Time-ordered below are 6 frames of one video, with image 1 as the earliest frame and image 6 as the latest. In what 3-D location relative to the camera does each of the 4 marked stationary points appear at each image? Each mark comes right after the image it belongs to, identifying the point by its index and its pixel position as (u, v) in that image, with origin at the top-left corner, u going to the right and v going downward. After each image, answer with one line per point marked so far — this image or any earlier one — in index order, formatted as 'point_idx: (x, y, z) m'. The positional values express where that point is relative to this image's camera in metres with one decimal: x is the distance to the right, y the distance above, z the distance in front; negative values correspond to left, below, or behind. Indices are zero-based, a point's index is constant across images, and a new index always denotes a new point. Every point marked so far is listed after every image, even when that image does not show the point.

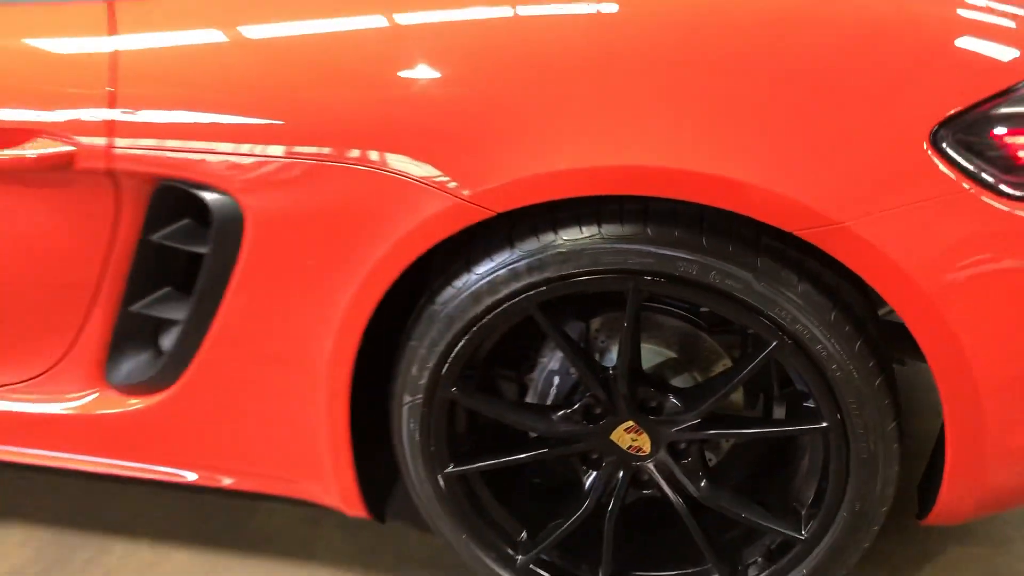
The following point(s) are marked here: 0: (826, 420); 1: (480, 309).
0: (+0.3, -0.1, +1.1) m
1: (0.0, 0.0, +1.1) m
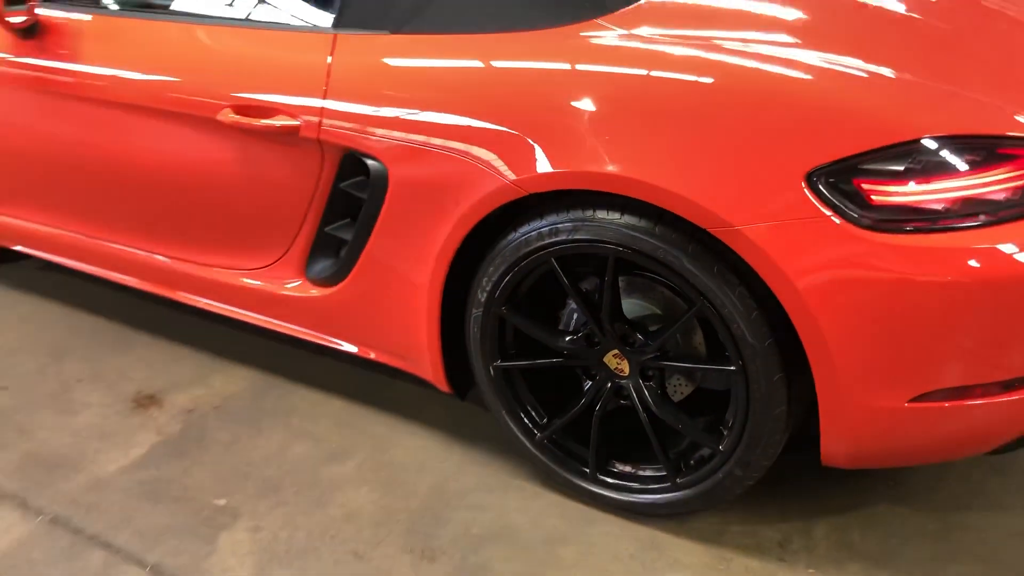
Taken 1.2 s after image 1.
0: (+0.4, -0.1, +1.5) m
1: (0.0, +0.1, +1.6) m
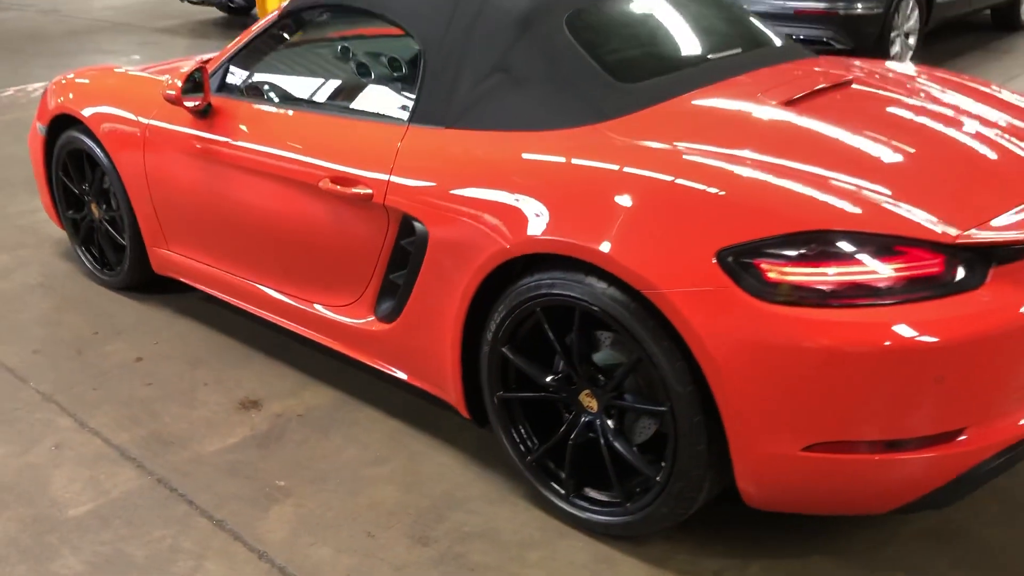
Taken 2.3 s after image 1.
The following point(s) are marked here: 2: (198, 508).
0: (+0.3, -0.2, +1.9) m
1: (0.0, 0.0, +2.0) m
2: (-0.7, -0.5, +2.2) m
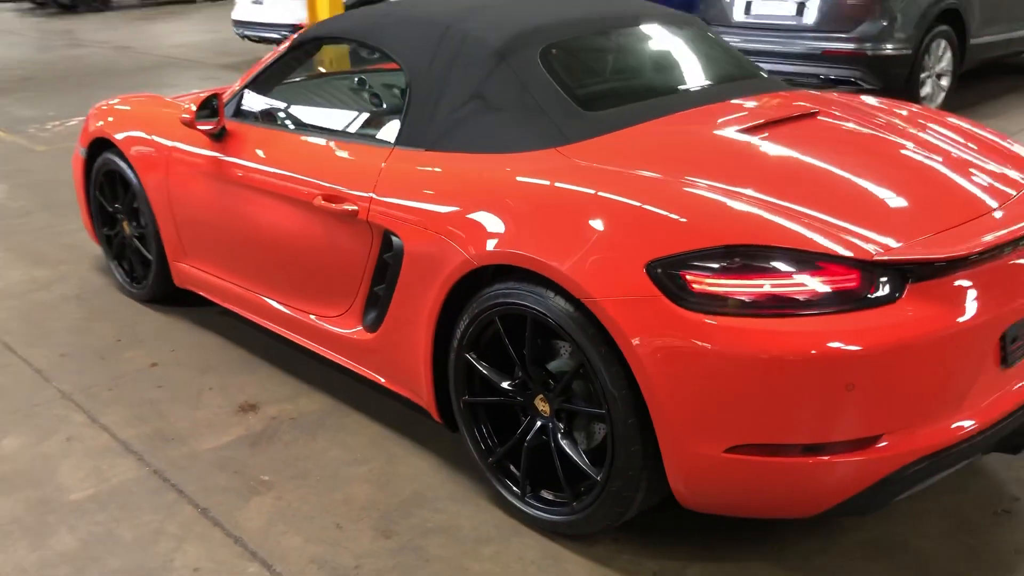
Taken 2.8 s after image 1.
0: (+0.2, -0.3, +2.0) m
1: (-0.1, -0.1, +2.2) m
2: (-0.8, -0.5, +2.4) m
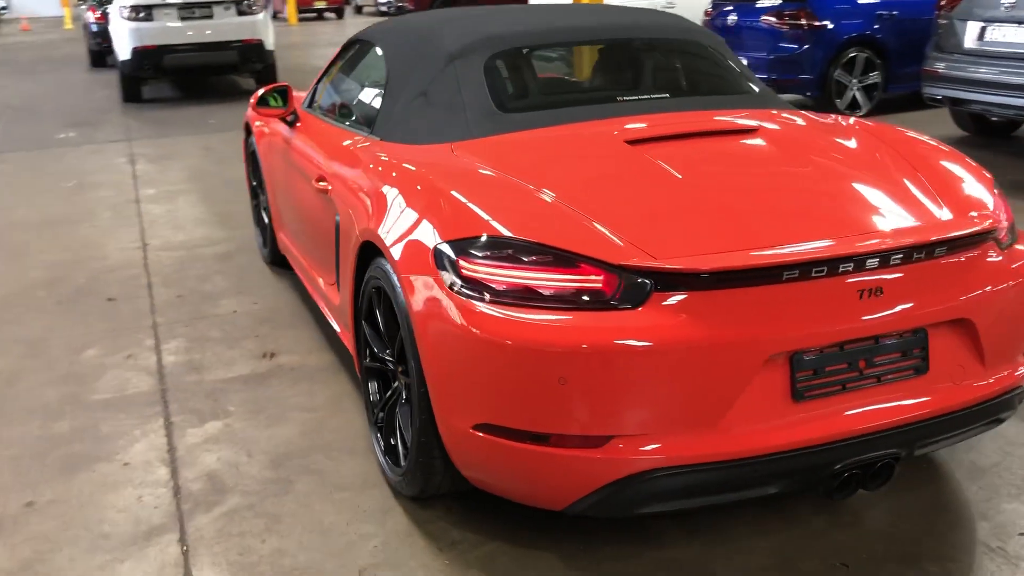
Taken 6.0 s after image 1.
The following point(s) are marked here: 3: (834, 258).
0: (-0.2, -0.2, +2.1) m
1: (-0.4, 0.0, +2.4) m
2: (-1.0, -0.4, +2.9) m
3: (+0.6, +0.1, +1.8) m
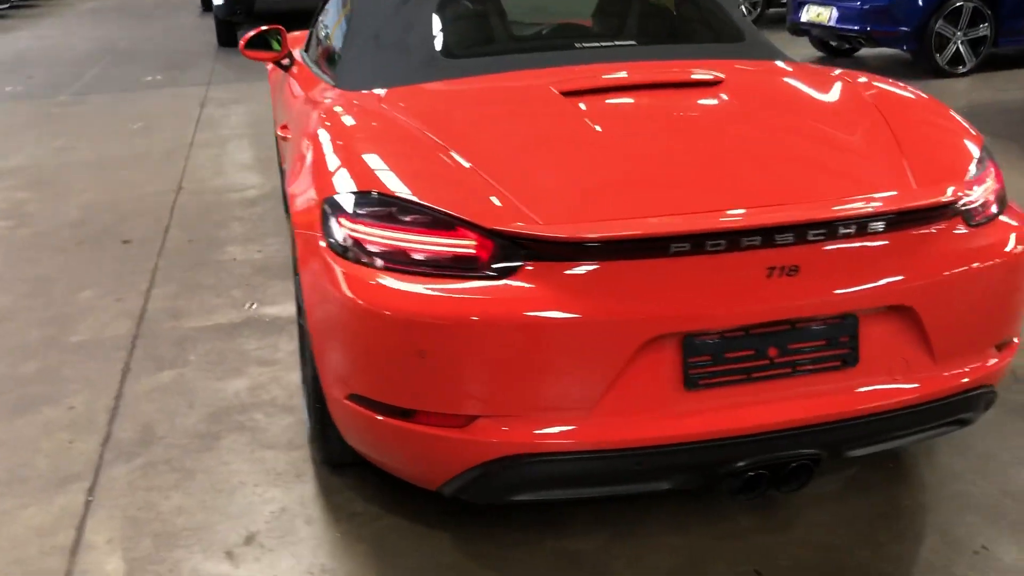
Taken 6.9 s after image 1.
0: (-0.4, -0.1, +2.0) m
1: (-0.5, +0.1, +2.3) m
2: (-1.2, -0.2, +2.9) m
3: (+0.4, +0.1, +1.6) m
